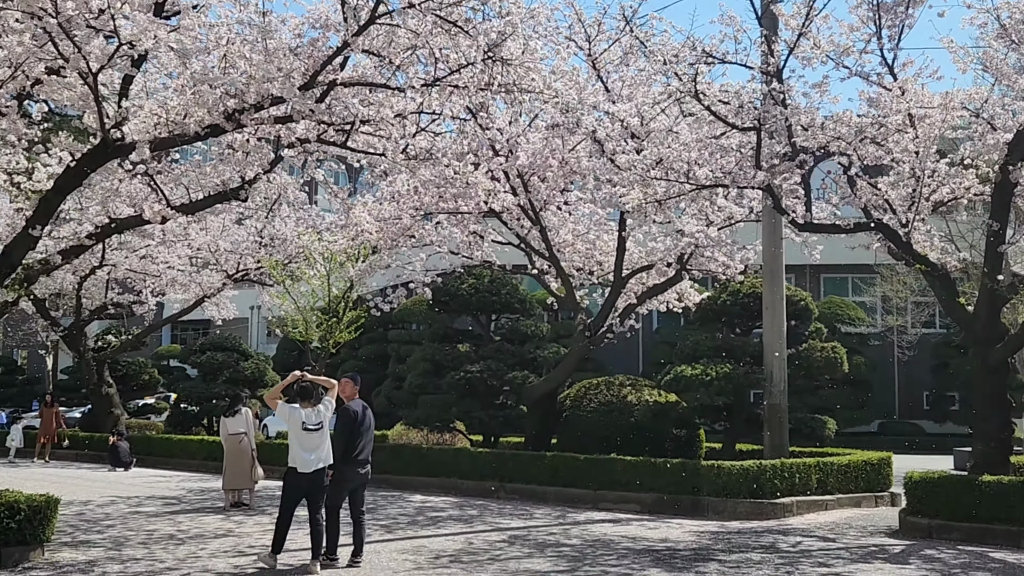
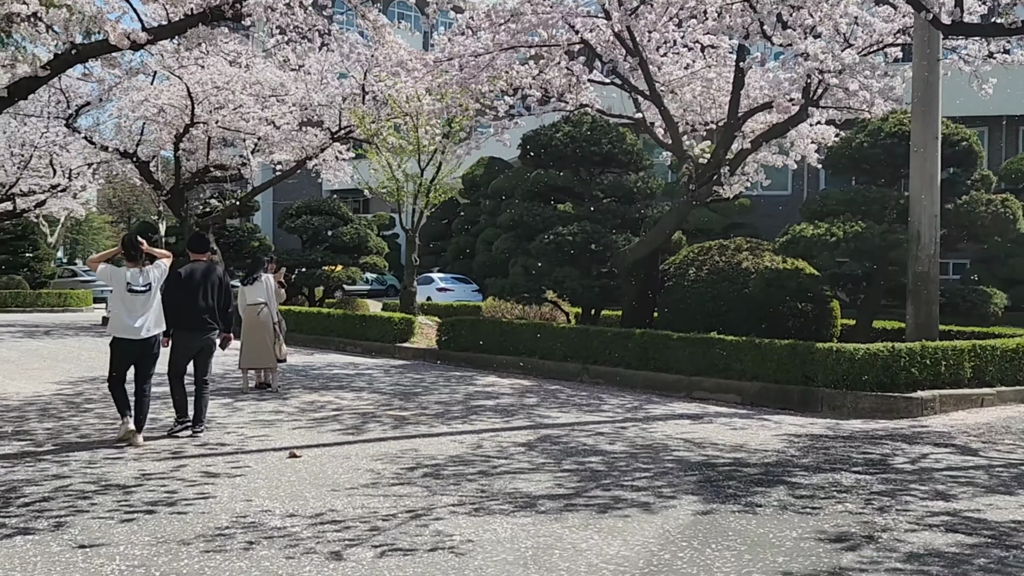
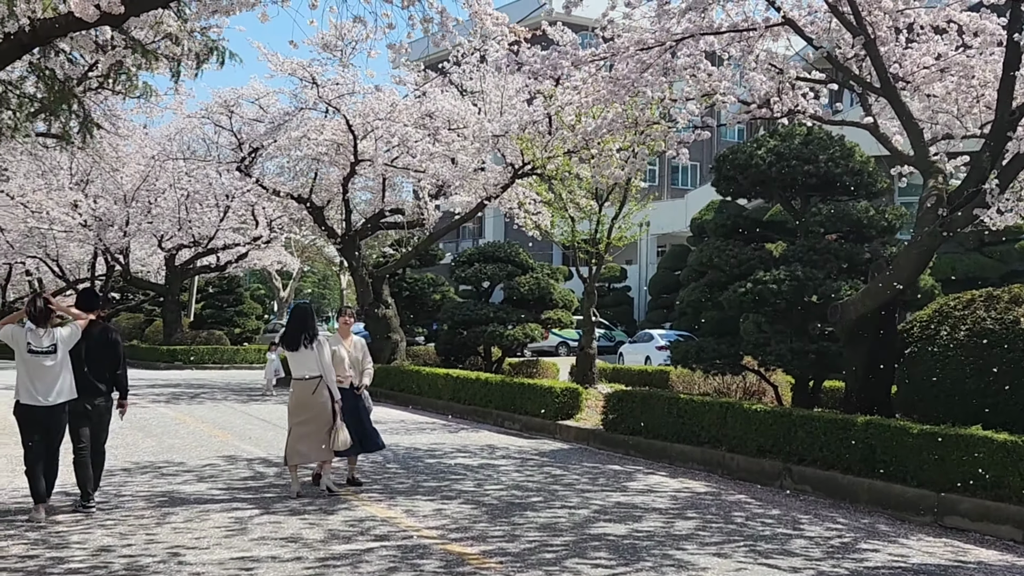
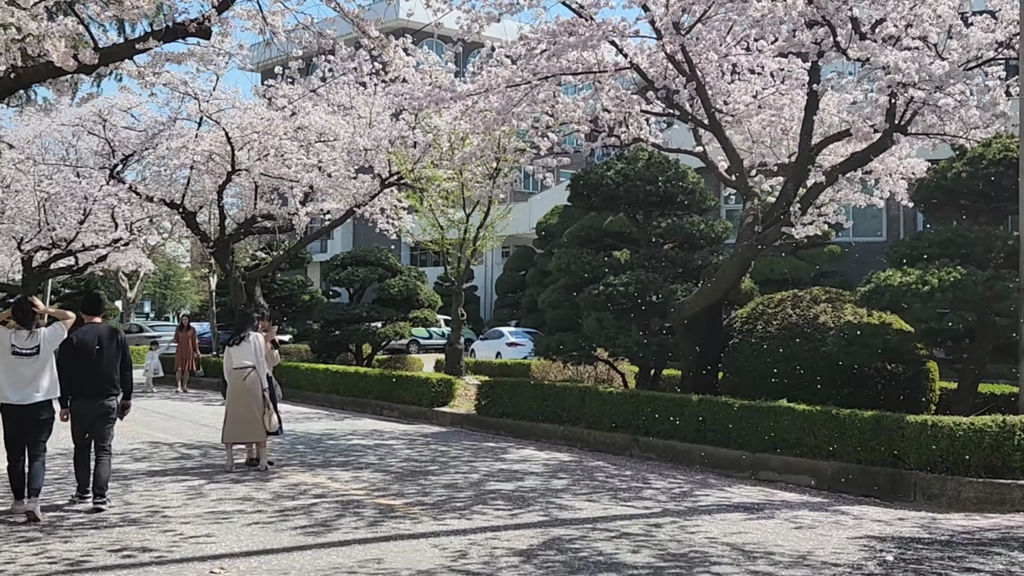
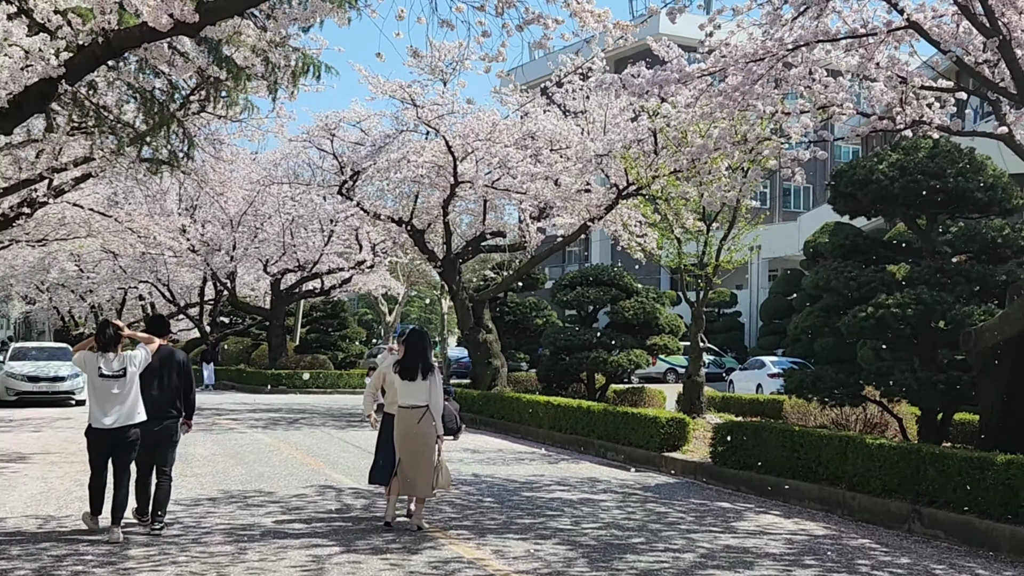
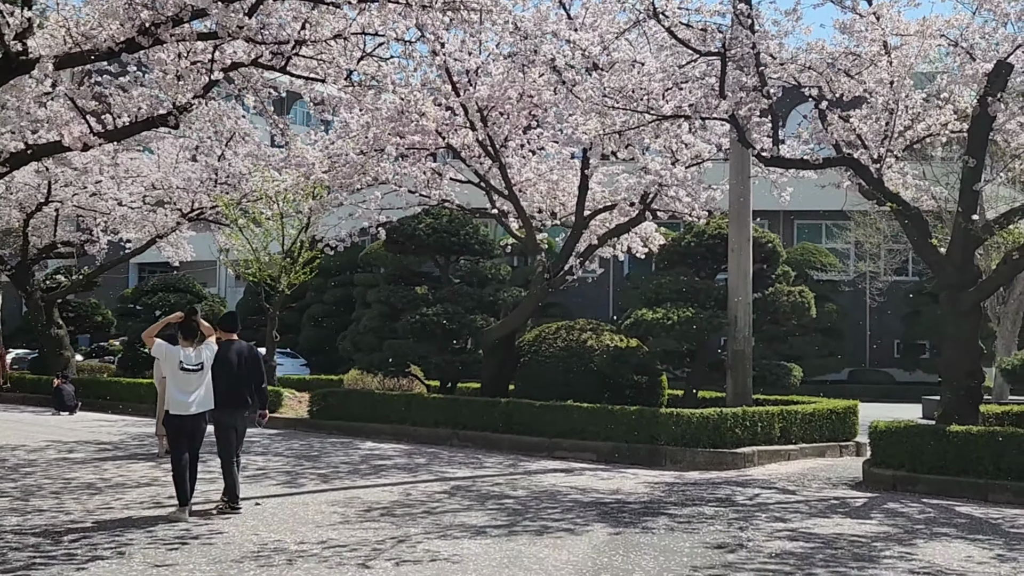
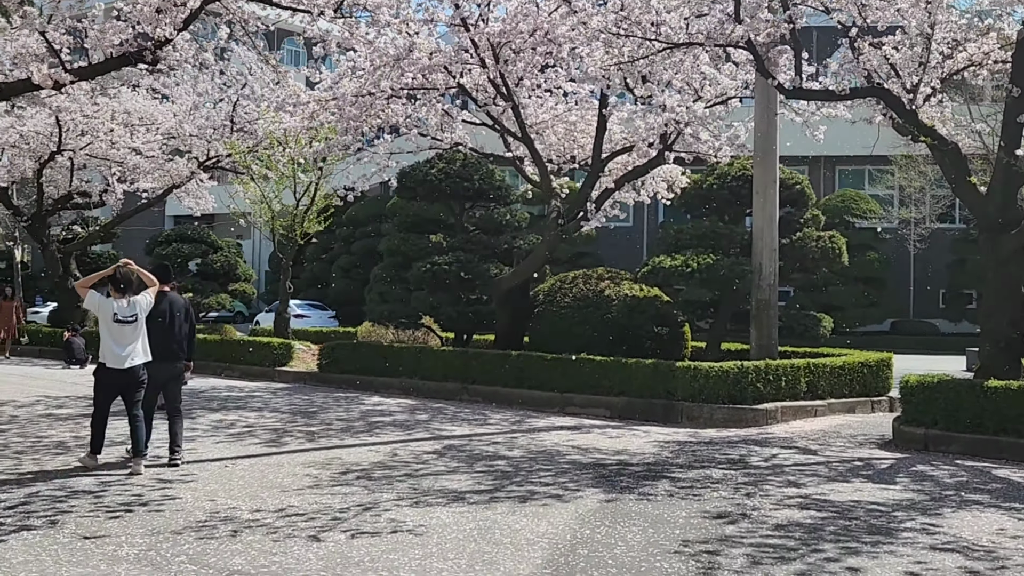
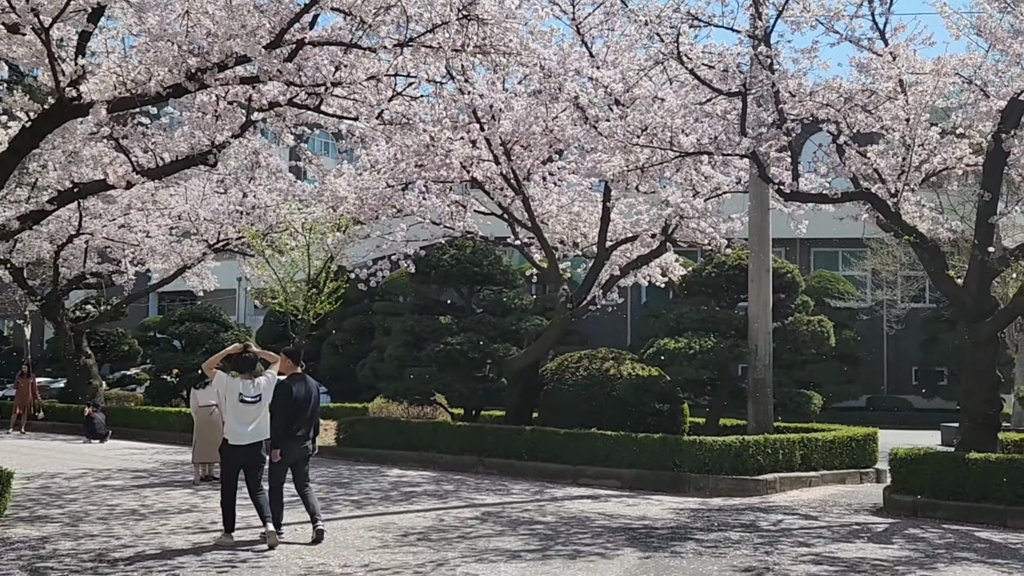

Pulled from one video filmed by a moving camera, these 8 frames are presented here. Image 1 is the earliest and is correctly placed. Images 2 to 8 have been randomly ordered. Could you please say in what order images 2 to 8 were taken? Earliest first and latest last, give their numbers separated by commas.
8, 6, 7, 2, 4, 3, 5
